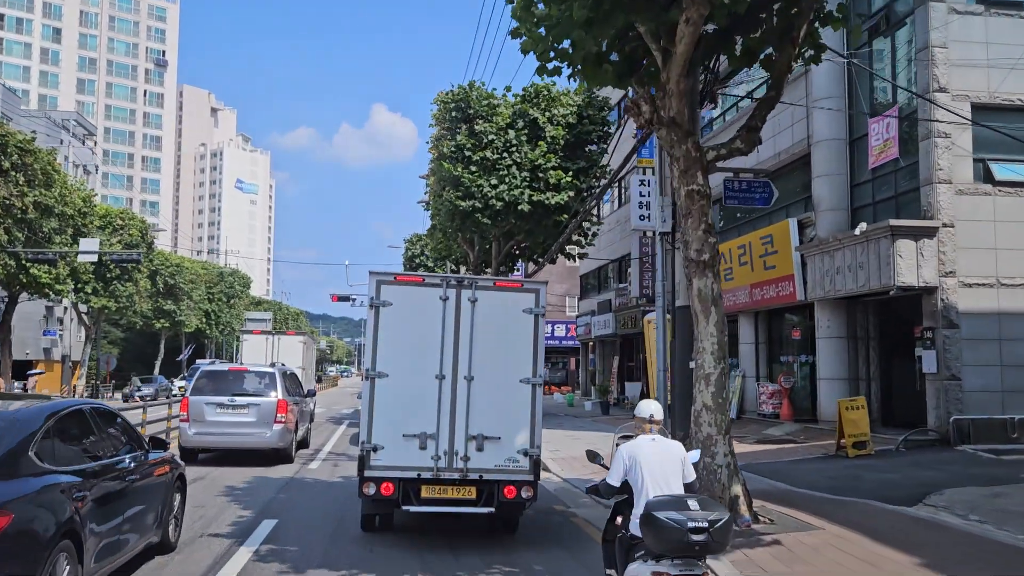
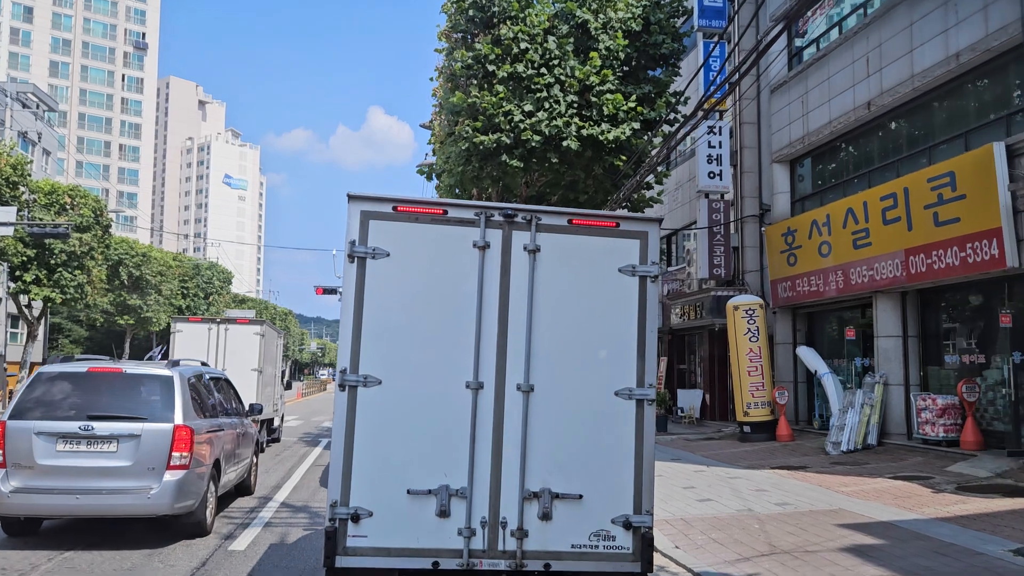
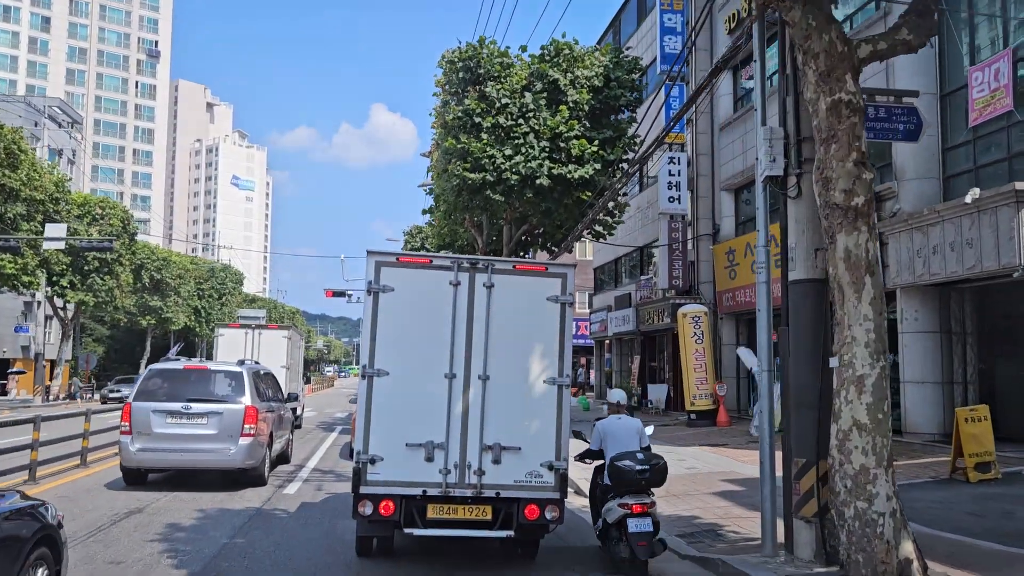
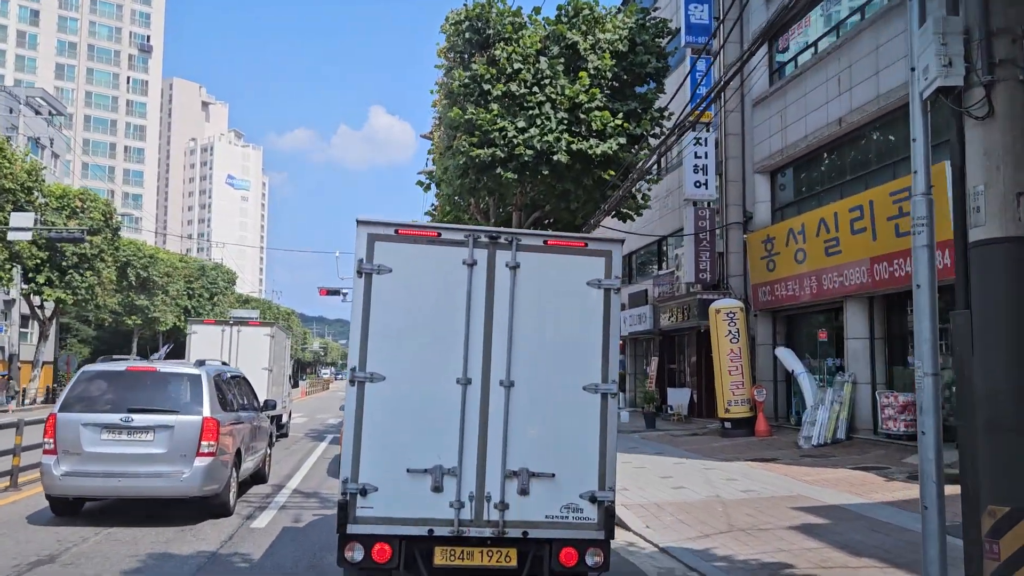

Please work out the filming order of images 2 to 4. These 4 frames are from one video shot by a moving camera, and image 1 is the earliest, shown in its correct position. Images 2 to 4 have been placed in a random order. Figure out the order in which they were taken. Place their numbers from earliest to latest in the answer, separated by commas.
3, 4, 2
